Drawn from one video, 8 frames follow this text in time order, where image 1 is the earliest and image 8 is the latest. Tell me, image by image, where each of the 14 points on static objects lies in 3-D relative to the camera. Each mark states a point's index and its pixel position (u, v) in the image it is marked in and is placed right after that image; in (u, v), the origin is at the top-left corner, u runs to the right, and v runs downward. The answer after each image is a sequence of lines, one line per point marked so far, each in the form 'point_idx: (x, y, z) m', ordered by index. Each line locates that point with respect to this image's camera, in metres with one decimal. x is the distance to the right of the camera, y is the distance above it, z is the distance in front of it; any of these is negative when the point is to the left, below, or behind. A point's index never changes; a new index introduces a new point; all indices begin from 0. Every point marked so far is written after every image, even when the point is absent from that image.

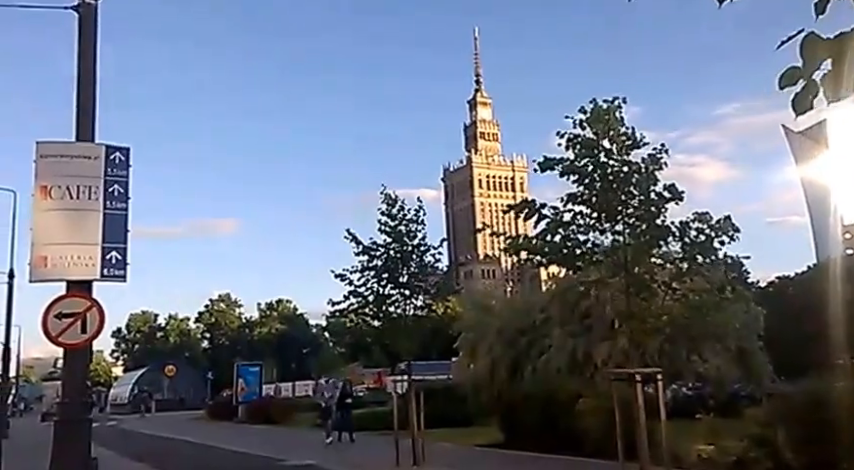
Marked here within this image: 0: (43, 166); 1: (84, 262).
0: (-3.8, +0.7, +8.2) m
1: (-3.3, -0.3, +8.1) m
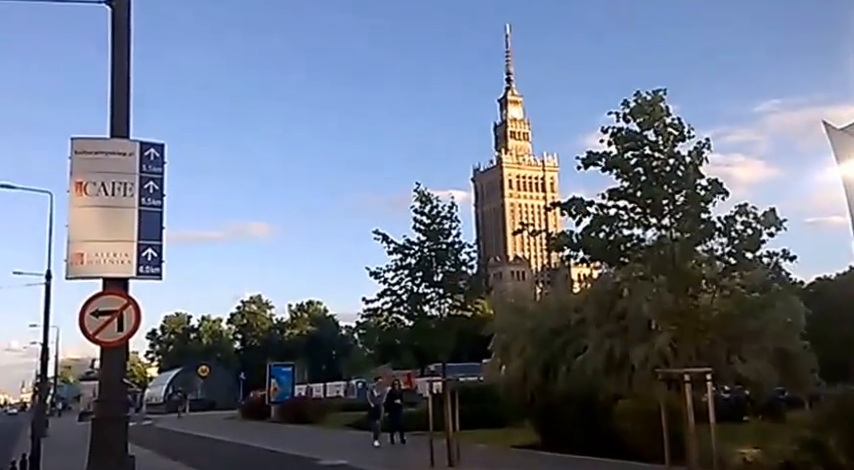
0: (-3.4, +0.7, +8.2) m
1: (-3.0, -0.2, +8.1) m
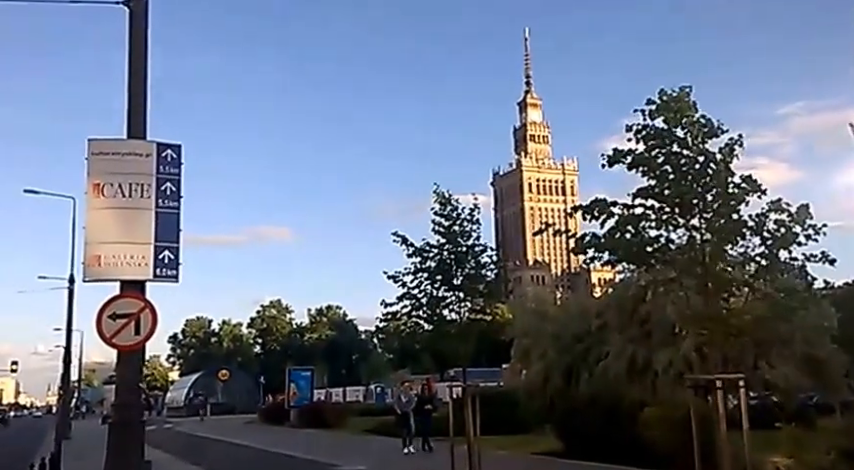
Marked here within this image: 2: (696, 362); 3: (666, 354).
0: (-3.2, +0.7, +8.1) m
1: (-2.8, -0.3, +7.9) m
2: (+5.7, -2.7, +17.8) m
3: (+5.1, -2.6, +18.0) m
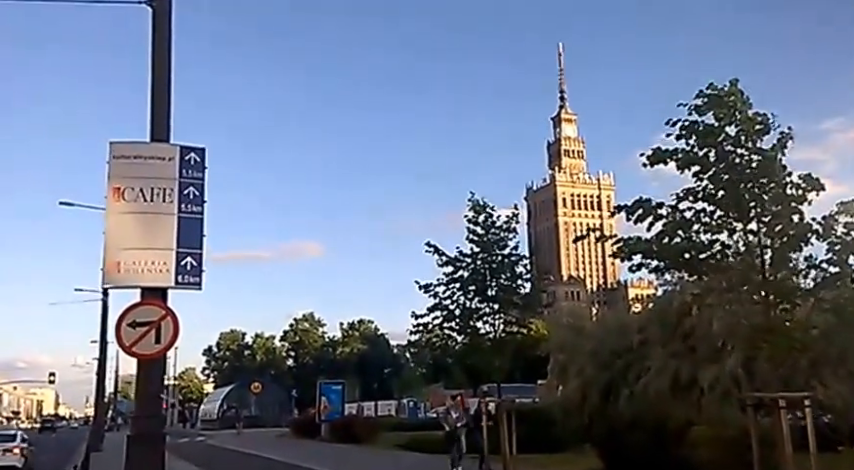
0: (-2.9, +0.6, +7.8) m
1: (-2.4, -0.3, +7.6) m
2: (+6.4, -2.9, +17.1) m
3: (+5.8, -2.8, +17.3) m
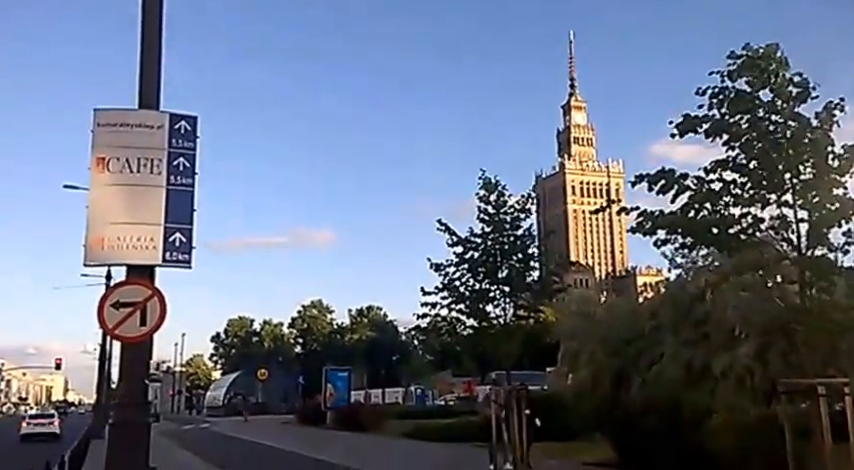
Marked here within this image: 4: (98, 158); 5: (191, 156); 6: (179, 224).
0: (-2.8, +0.9, +7.3) m
1: (-2.4, -0.1, +7.1) m
2: (+6.5, -2.6, +16.5) m
3: (+5.9, -2.5, +16.8) m
4: (-2.8, +0.7, +7.2) m
5: (-2.1, +0.7, +7.5) m
6: (-2.1, +0.1, +7.3) m
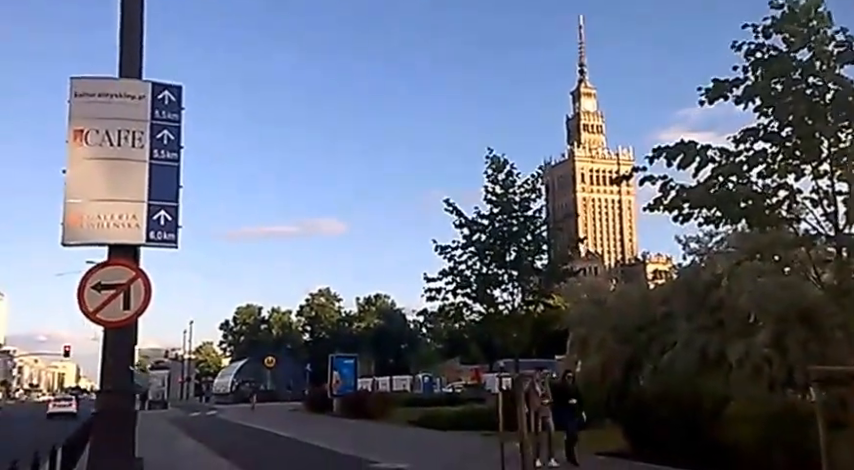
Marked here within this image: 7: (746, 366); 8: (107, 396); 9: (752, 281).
0: (-2.8, +1.0, +6.8) m
1: (-2.4, +0.1, +6.7) m
2: (+6.6, -2.3, +16.0) m
3: (+6.1, -2.1, +16.3) m
4: (-2.8, +0.8, +6.8) m
5: (-2.1, +0.9, +7.1) m
6: (-2.1, +0.3, +6.8) m
7: (+6.1, -2.5, +16.2) m
8: (-2.5, -1.2, +6.5) m
9: (+6.4, -0.9, +16.6) m
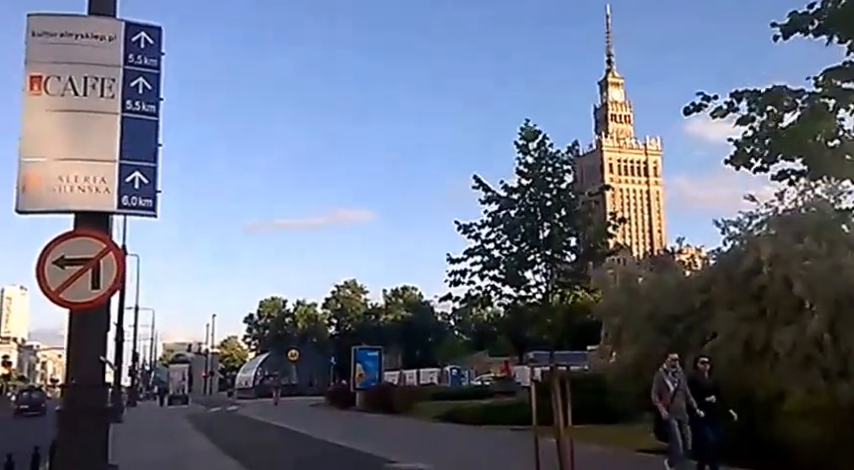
0: (-2.7, +1.3, +5.8) m
1: (-2.2, +0.3, +5.6) m
2: (+7.1, -1.9, +14.7) m
3: (+6.5, -1.7, +15.0) m
4: (-2.7, +1.1, +5.8) m
5: (-1.9, +1.1, +6.0) m
6: (-2.0, +0.5, +5.8) m
7: (+6.6, -2.1, +14.9) m
8: (-2.3, -1.0, +5.5) m
9: (+6.9, -0.5, +15.3) m
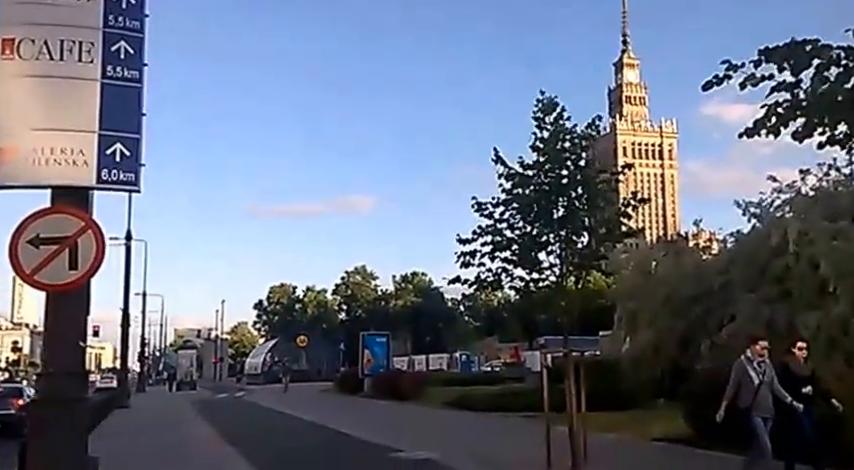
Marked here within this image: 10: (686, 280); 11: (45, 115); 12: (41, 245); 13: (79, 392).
0: (-2.6, +1.4, +5.4) m
1: (-2.2, +0.5, +5.2) m
2: (+7.2, -1.6, +14.2) m
3: (+6.7, -1.4, +14.5) m
4: (-2.6, +1.2, +5.3) m
5: (-1.9, +1.3, +5.6) m
6: (-1.9, +0.7, +5.3) m
7: (+6.7, -1.8, +14.4) m
8: (-2.3, -0.9, +5.1) m
9: (+7.0, -0.2, +14.7) m
10: (+5.7, -1.0, +18.5) m
11: (-2.4, +0.7, +5.2) m
12: (-2.4, -0.1, +5.2) m
13: (-2.1, -1.0, +5.1) m
